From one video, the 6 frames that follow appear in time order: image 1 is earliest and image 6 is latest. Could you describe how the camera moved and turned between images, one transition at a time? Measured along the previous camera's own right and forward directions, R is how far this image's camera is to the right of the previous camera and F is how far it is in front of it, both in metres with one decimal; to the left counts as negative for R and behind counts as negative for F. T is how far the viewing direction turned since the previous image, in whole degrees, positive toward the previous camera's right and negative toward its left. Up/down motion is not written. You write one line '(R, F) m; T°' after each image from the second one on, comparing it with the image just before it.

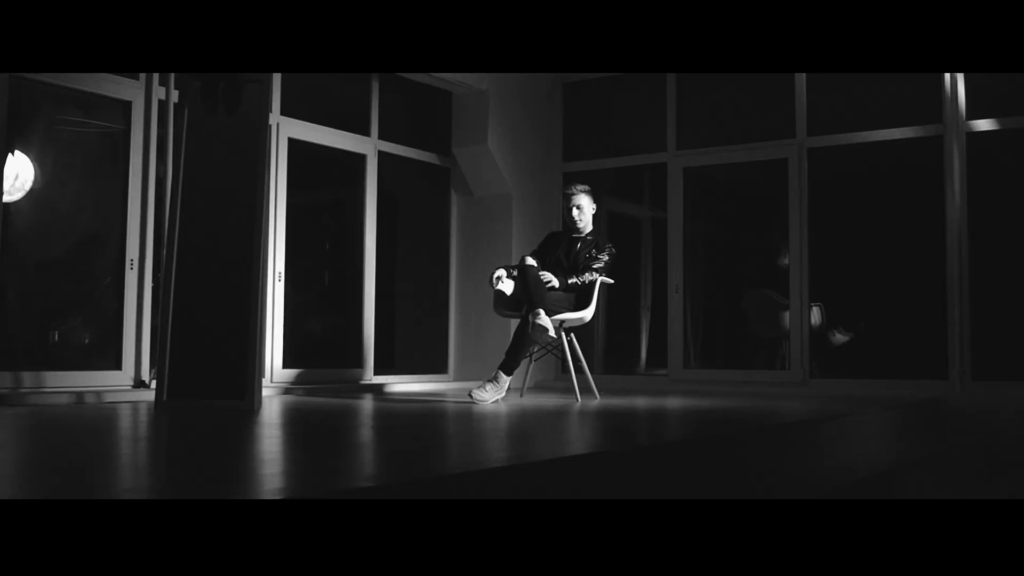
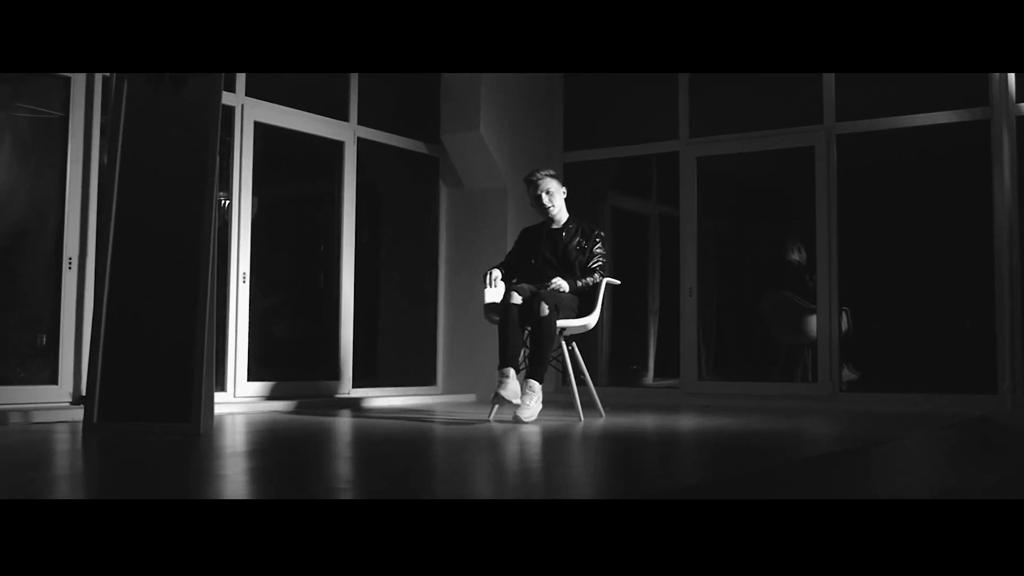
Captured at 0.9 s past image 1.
(0.0, +0.6) m; 0°
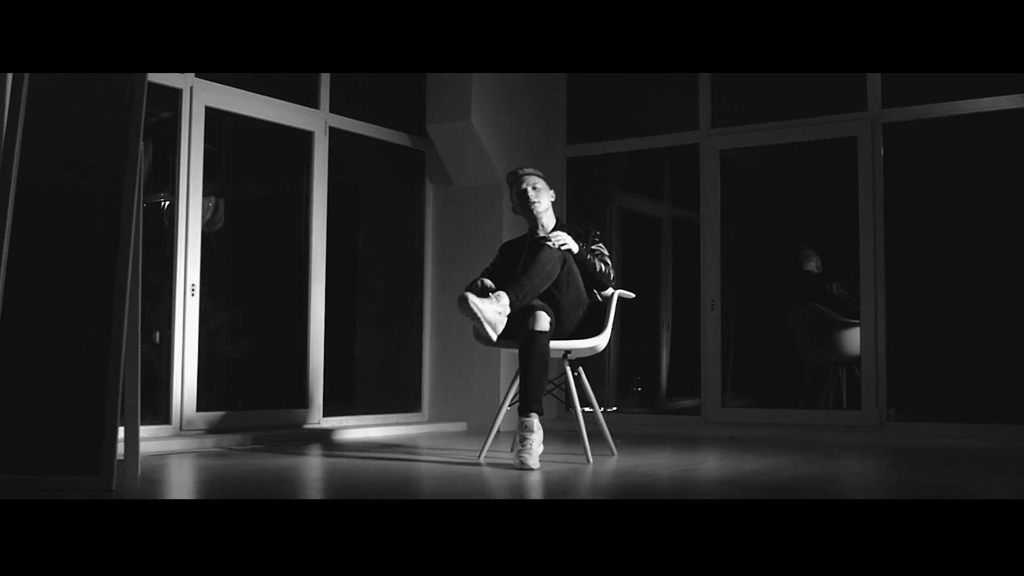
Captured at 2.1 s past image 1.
(0.0, +0.7) m; 0°
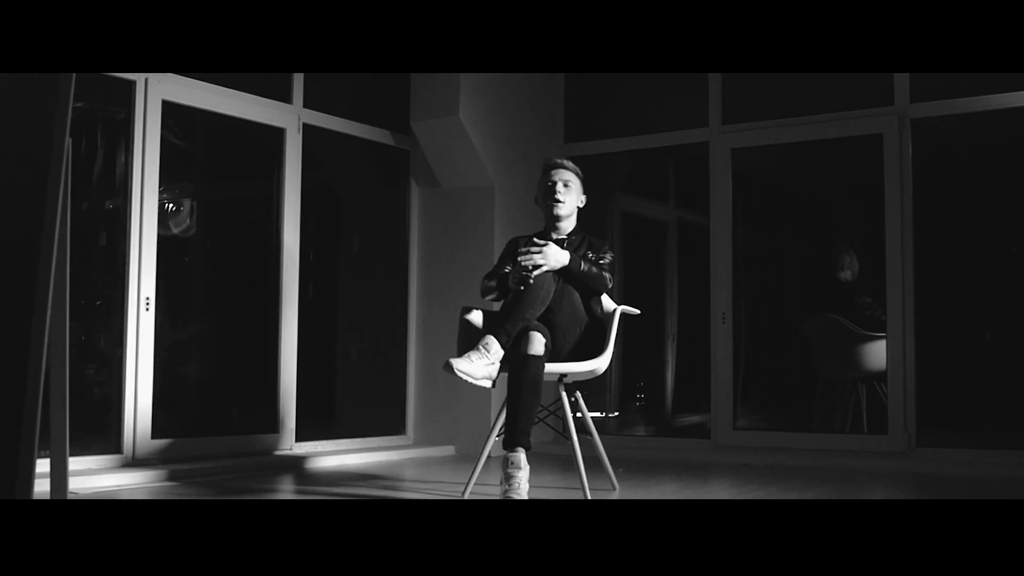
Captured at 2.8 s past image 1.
(0.0, +0.4) m; 0°
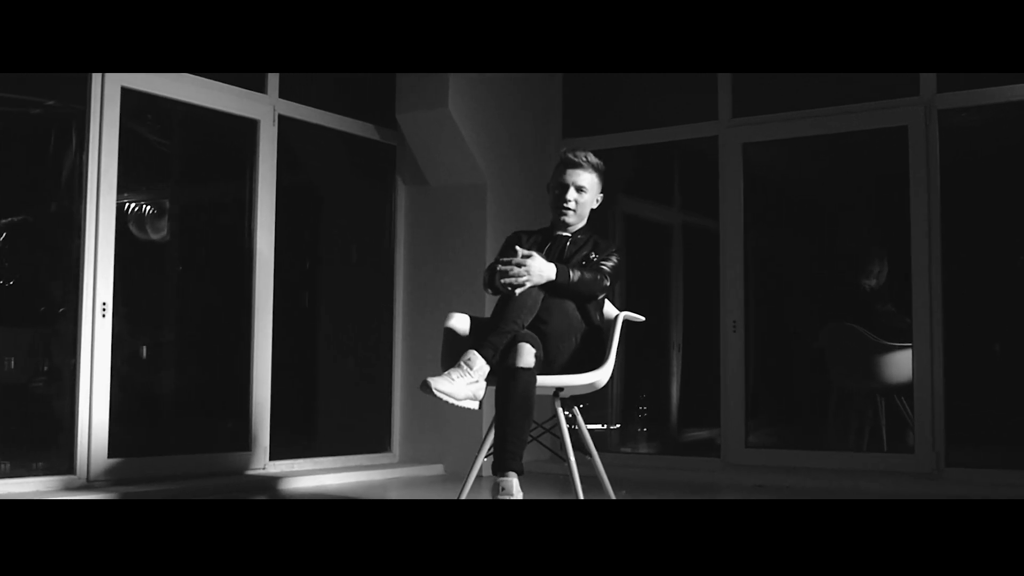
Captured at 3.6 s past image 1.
(0.0, +0.3) m; 0°
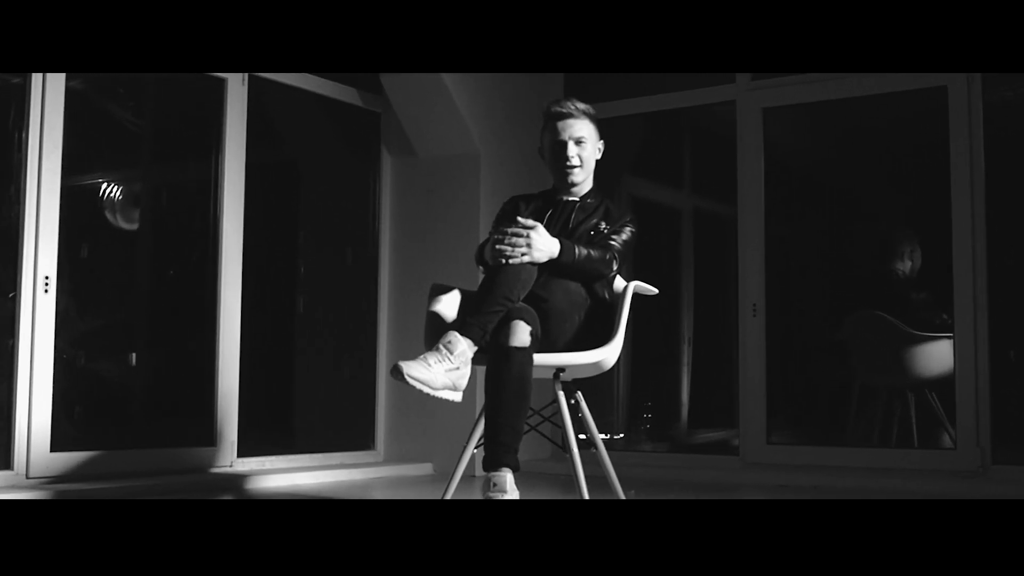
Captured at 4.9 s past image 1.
(0.0, +0.4) m; 0°
